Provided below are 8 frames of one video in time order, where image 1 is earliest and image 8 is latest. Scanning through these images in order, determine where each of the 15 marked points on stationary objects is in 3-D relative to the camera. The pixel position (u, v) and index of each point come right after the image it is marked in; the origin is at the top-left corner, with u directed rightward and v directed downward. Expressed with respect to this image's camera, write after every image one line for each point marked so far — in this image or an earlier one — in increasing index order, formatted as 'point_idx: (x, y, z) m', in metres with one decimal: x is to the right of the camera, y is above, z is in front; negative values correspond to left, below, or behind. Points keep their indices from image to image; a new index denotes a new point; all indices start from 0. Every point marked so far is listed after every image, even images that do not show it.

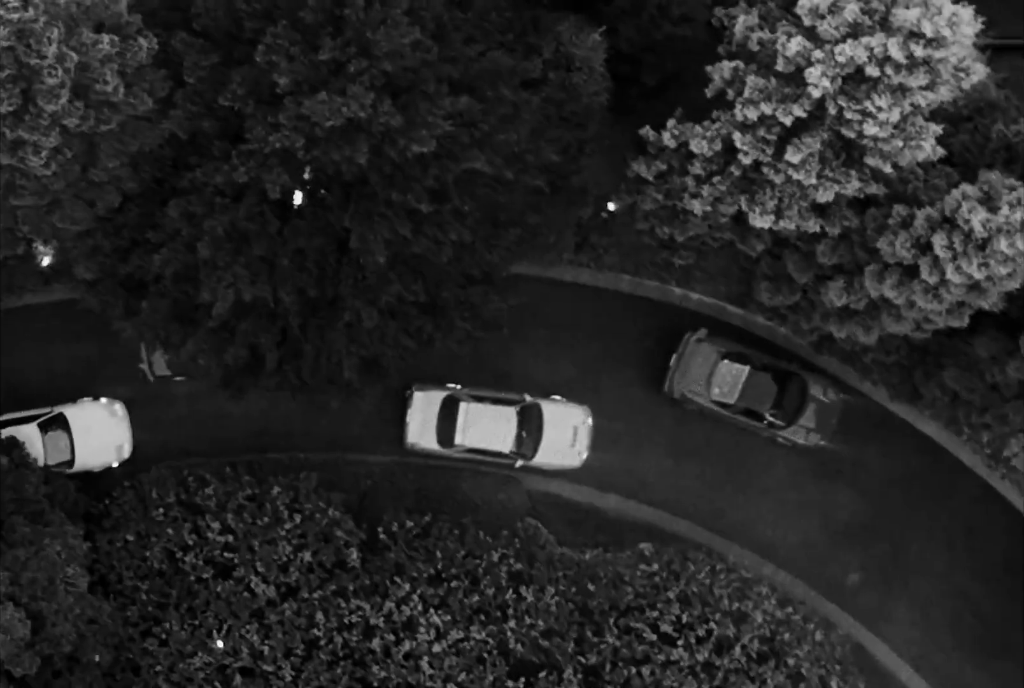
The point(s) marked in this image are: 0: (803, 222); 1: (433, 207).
0: (+3.2, +1.2, +14.3) m
1: (-0.8, +1.3, +13.4) m
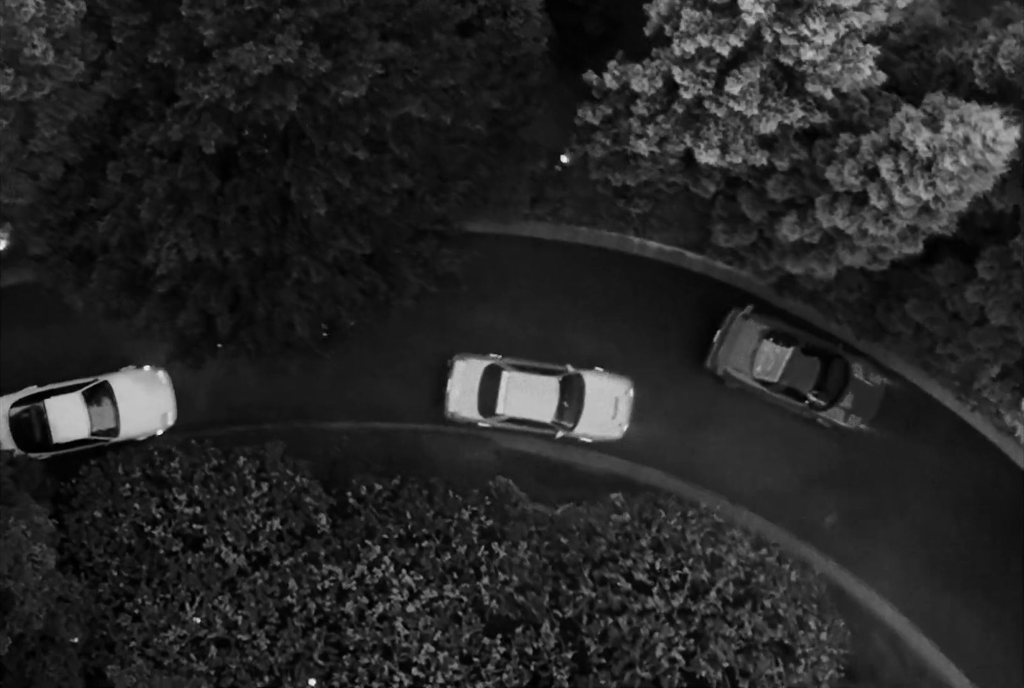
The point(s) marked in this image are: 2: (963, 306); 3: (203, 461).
0: (+2.6, +1.9, +14.2) m
1: (-1.4, +1.8, +13.3) m
2: (+5.5, +0.4, +16.0) m
3: (-3.9, -1.4, +16.7) m
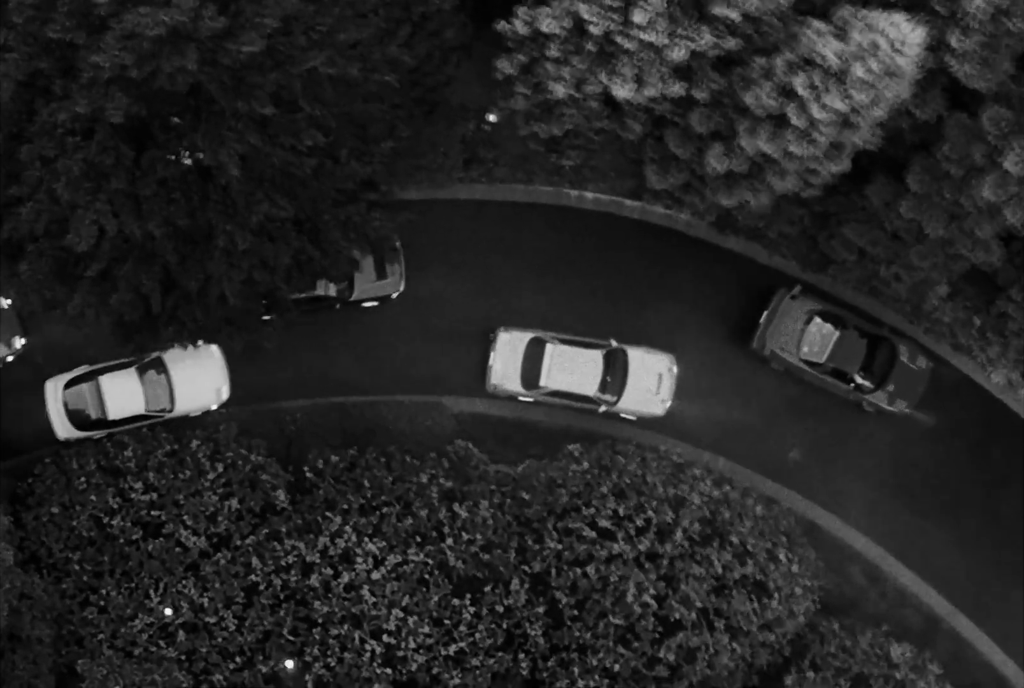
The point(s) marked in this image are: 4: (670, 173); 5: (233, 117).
0: (+1.7, +2.7, +14.3) m
1: (-2.3, +2.2, +13.4) m
2: (+4.7, +1.4, +16.0) m
3: (-4.5, -1.3, +16.6) m
4: (+2.0, +2.0, +16.2) m
5: (-2.7, +2.2, +13.0) m
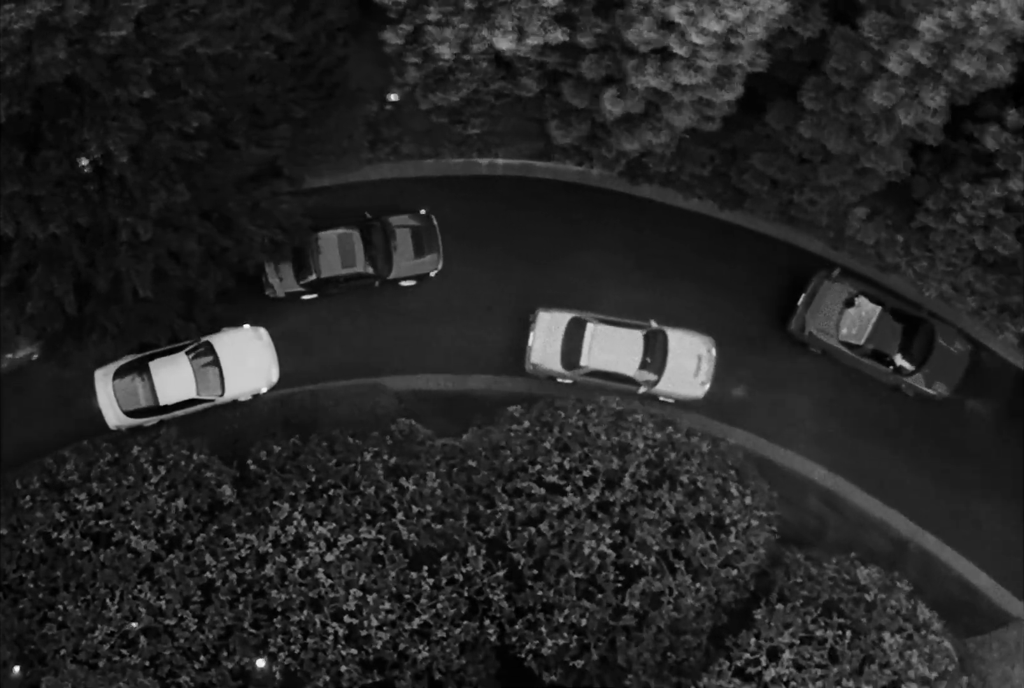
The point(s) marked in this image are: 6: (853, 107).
0: (+0.4, +3.4, +14.5) m
1: (-3.5, +2.4, +13.5) m
2: (+3.6, +2.4, +16.1) m
3: (-5.2, -1.4, +16.7) m
4: (+0.8, +2.7, +16.3) m
5: (-3.9, +2.4, +13.1) m
6: (+3.9, +2.6, +14.8) m
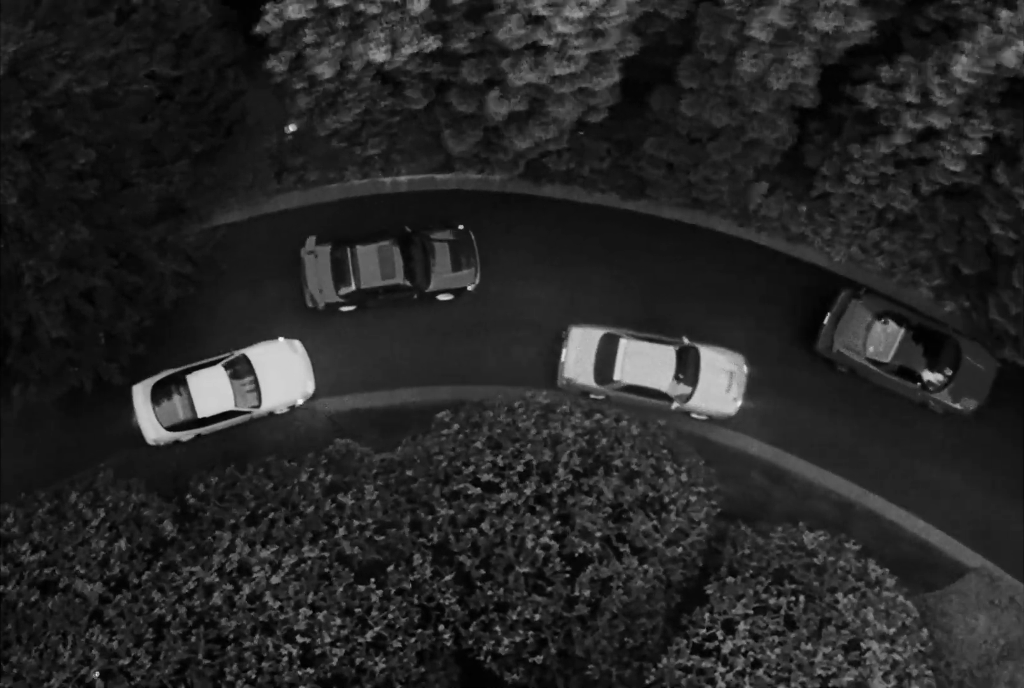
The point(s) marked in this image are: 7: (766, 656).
0: (-1.0, +3.4, +15.0) m
1: (-4.8, +2.0, +14.0) m
2: (+2.2, +2.8, +16.6) m
3: (-6.0, -2.2, +16.9) m
4: (-0.6, +2.7, +16.8) m
5: (-5.2, +2.0, +13.6) m
6: (+2.5, +3.0, +15.3) m
7: (+3.3, -3.9, +16.6) m
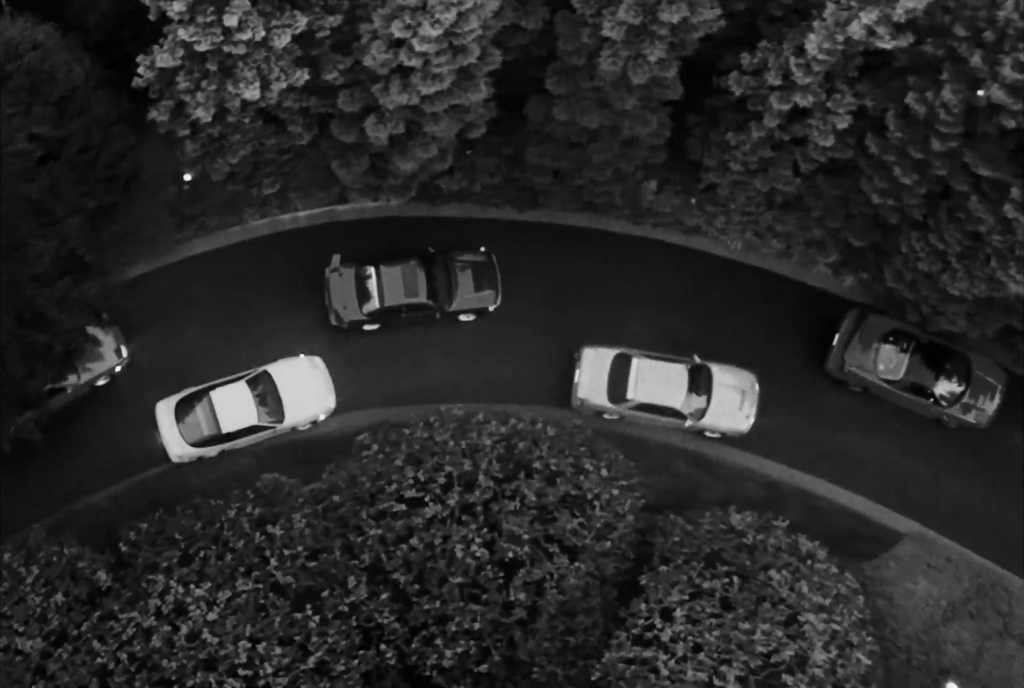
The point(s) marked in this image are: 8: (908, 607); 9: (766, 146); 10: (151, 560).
0: (-2.6, +3.1, +15.5) m
1: (-6.1, +1.4, +14.4) m
2: (+0.7, +2.8, +17.1) m
3: (-6.9, -3.0, +17.2) m
4: (-2.1, +2.4, +17.3) m
5: (-6.6, +1.3, +14.0) m
6: (+1.0, +3.1, +15.8) m
7: (+2.5, -3.8, +16.8) m
8: (+5.7, -3.8, +19.0) m
9: (+3.2, +2.5, +16.9) m
10: (-4.6, -2.8, +17.0) m
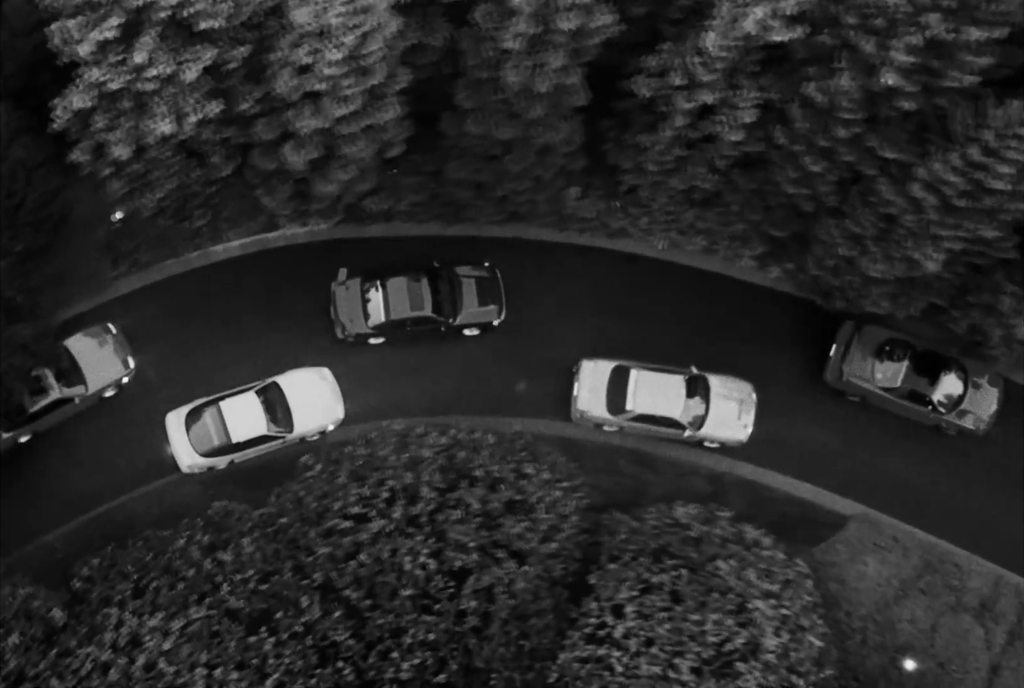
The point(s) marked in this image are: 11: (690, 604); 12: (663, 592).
0: (-3.7, +2.8, +15.8) m
1: (-7.1, +0.8, +14.7) m
2: (-0.4, +2.7, +17.5) m
3: (-7.6, -3.7, +17.4) m
4: (-3.1, +2.1, +17.6) m
5: (-7.5, +0.7, +14.3) m
6: (-0.1, +3.1, +16.1) m
7: (+1.9, -3.7, +17.1) m
8: (+5.1, -3.6, +19.3) m
9: (+2.2, +2.6, +17.3) m
10: (-5.3, -3.3, +17.2) m
11: (+2.3, -3.4, +17.4) m
12: (+2.0, -3.3, +17.5) m
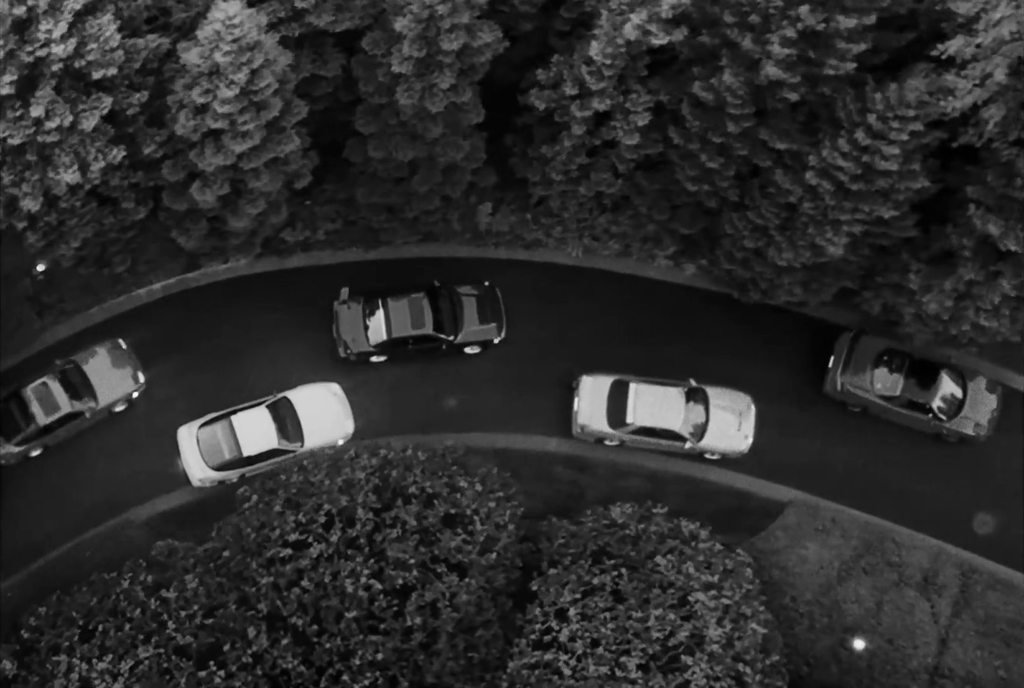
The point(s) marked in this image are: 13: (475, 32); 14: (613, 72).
0: (-4.9, +2.3, +16.1) m
1: (-8.1, +0.1, +14.9) m
2: (-1.6, +2.4, +17.8) m
3: (-8.3, -4.5, +17.5) m
4: (-4.3, +1.6, +17.9) m
5: (-8.5, -0.1, +14.5) m
6: (-1.4, +2.8, +16.5) m
7: (+1.2, -3.8, +17.4) m
8: (+4.3, -3.4, +19.7) m
9: (+0.9, +2.5, +17.7) m
10: (-6.0, -3.9, +17.4) m
11: (+1.6, -3.4, +17.7) m
12: (+1.2, -3.3, +17.8) m
13: (-0.4, +3.6, +15.3) m
14: (+1.2, +3.3, +16.2) m
